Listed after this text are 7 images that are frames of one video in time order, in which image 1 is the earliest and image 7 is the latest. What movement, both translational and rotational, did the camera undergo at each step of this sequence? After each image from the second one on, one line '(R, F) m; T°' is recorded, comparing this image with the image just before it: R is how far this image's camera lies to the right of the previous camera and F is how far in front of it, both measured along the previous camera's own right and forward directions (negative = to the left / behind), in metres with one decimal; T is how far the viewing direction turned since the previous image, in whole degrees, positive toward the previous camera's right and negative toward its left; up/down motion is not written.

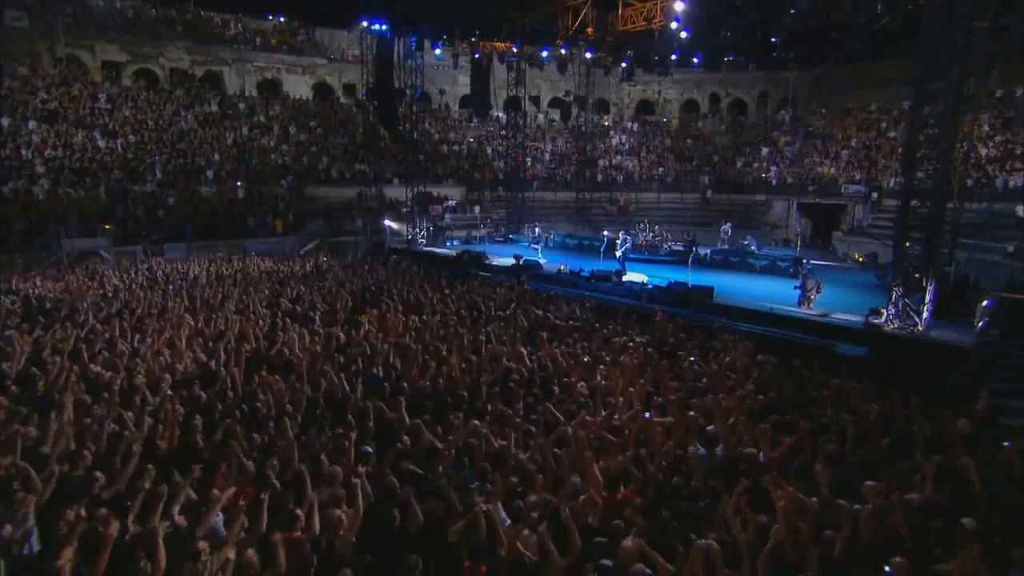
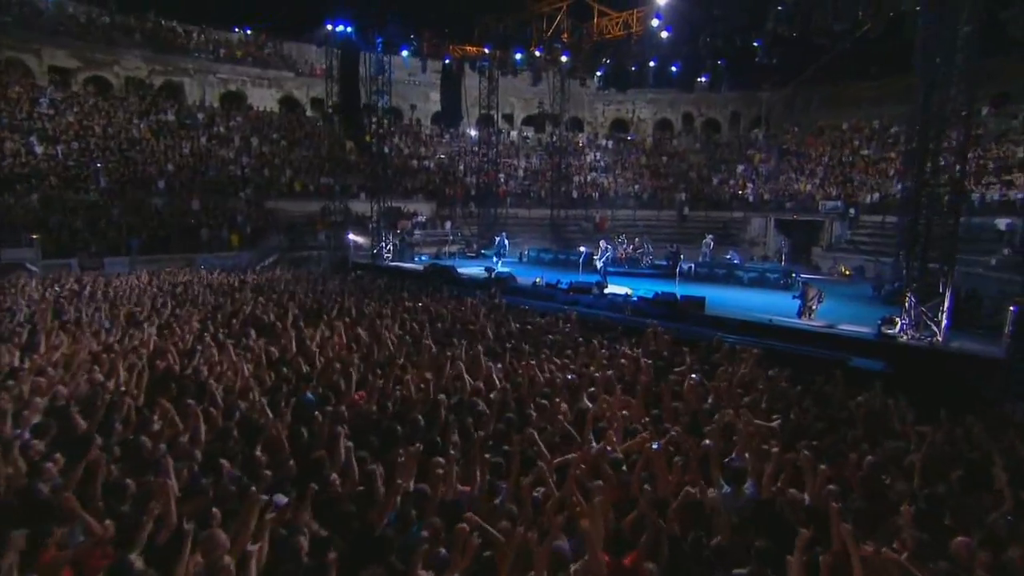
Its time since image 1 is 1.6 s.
(+0.1, +1.3) m; +3°
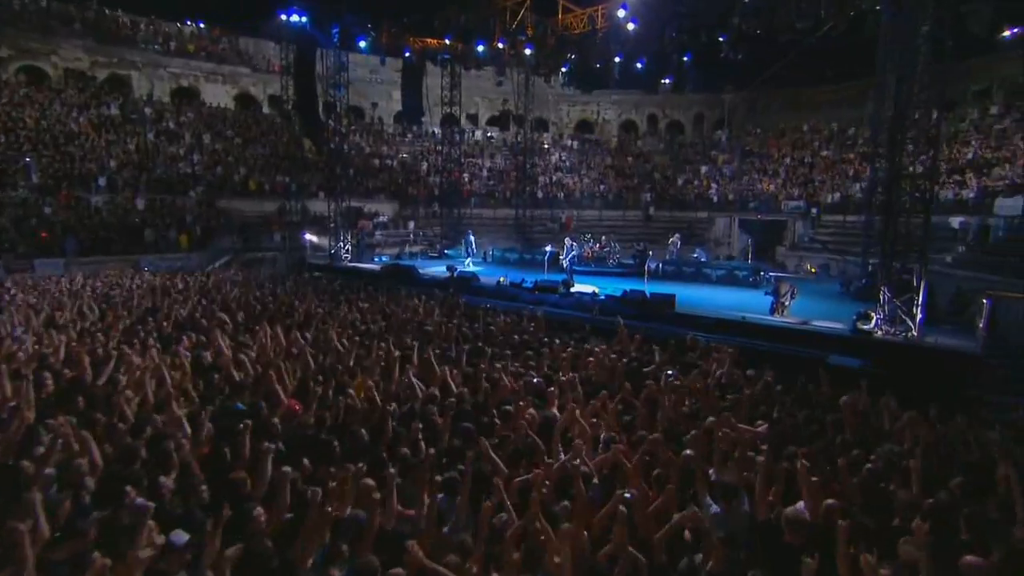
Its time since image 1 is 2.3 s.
(+0.1, +0.6) m; +3°
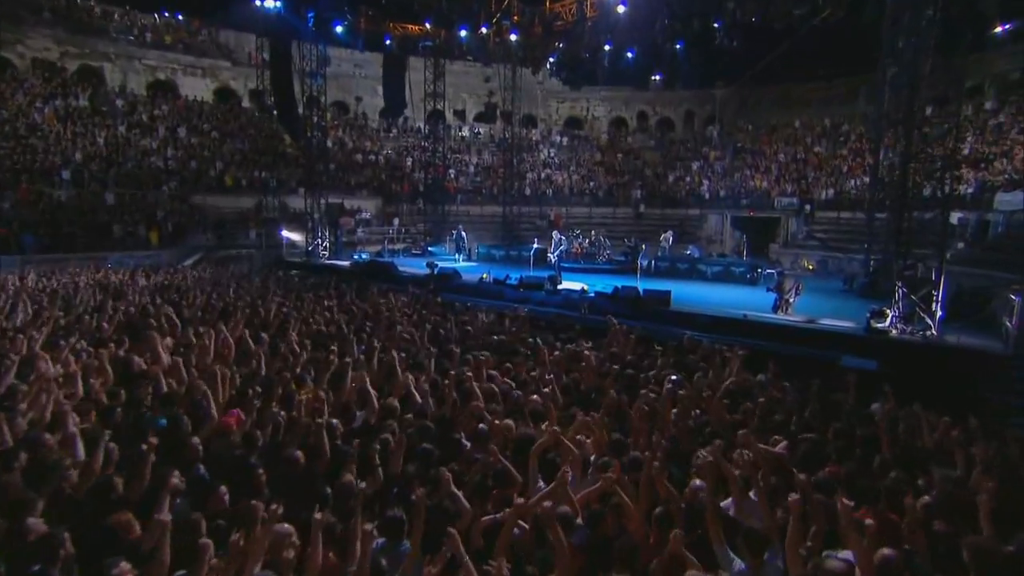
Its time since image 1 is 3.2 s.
(+0.2, +0.9) m; +1°
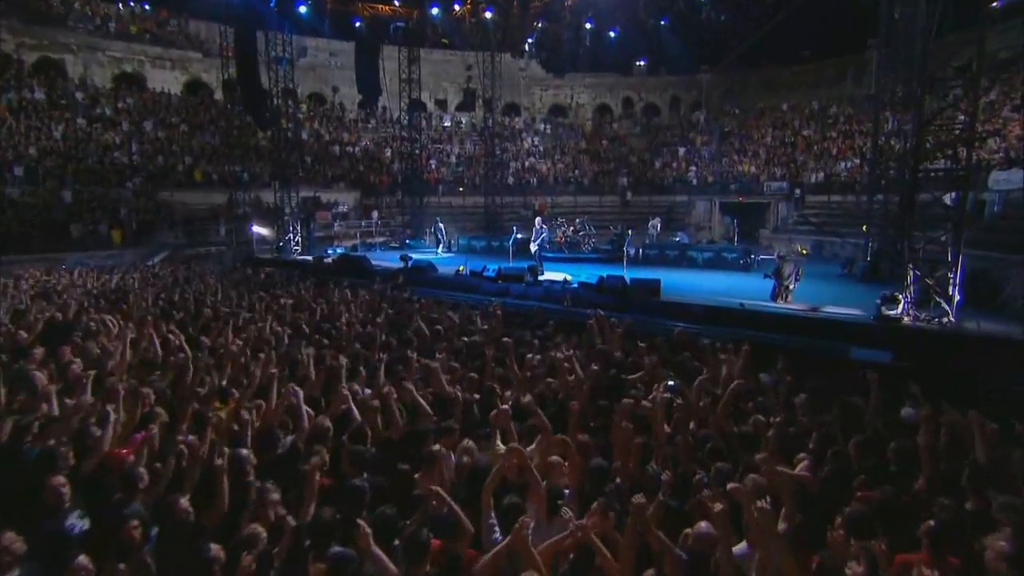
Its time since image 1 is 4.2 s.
(+0.2, +0.9) m; +1°
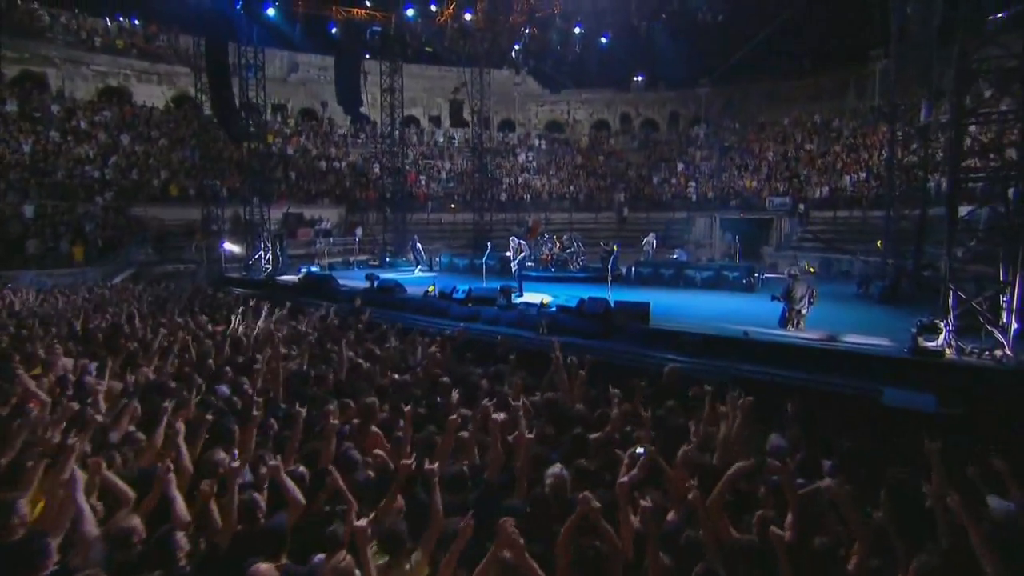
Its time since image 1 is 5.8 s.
(+0.5, +1.4) m; 0°
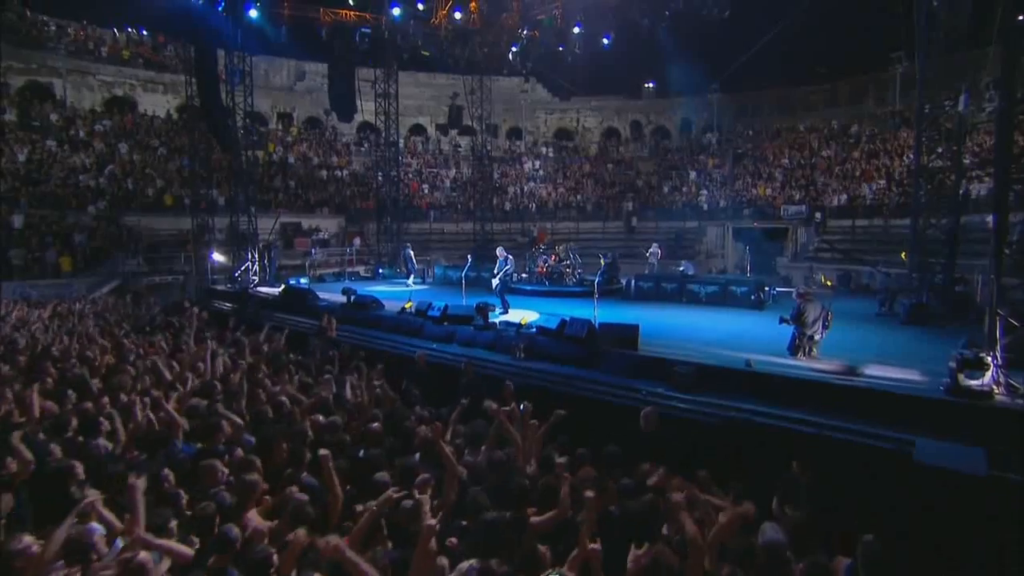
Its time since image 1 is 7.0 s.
(+0.6, +1.0) m; -1°
